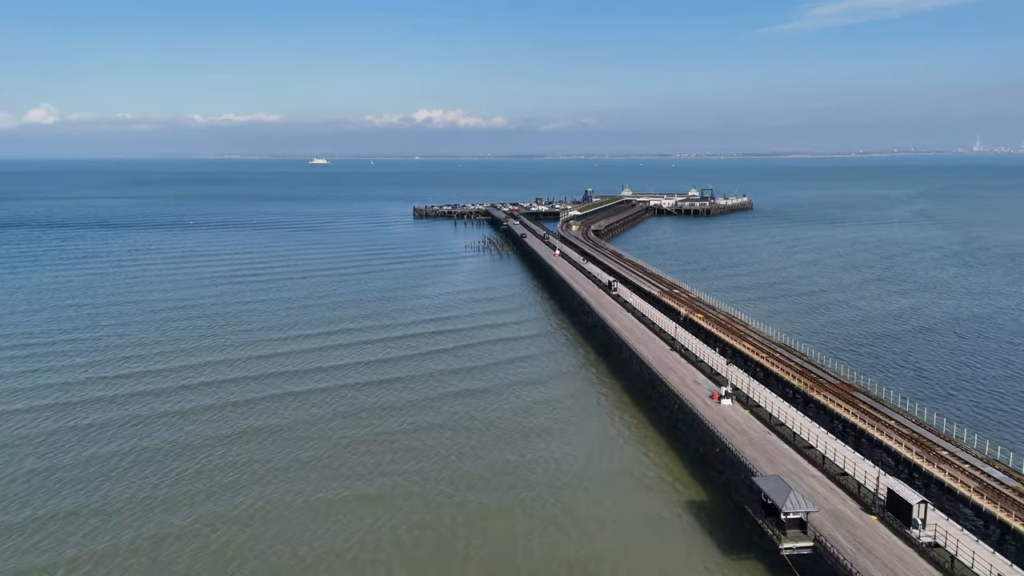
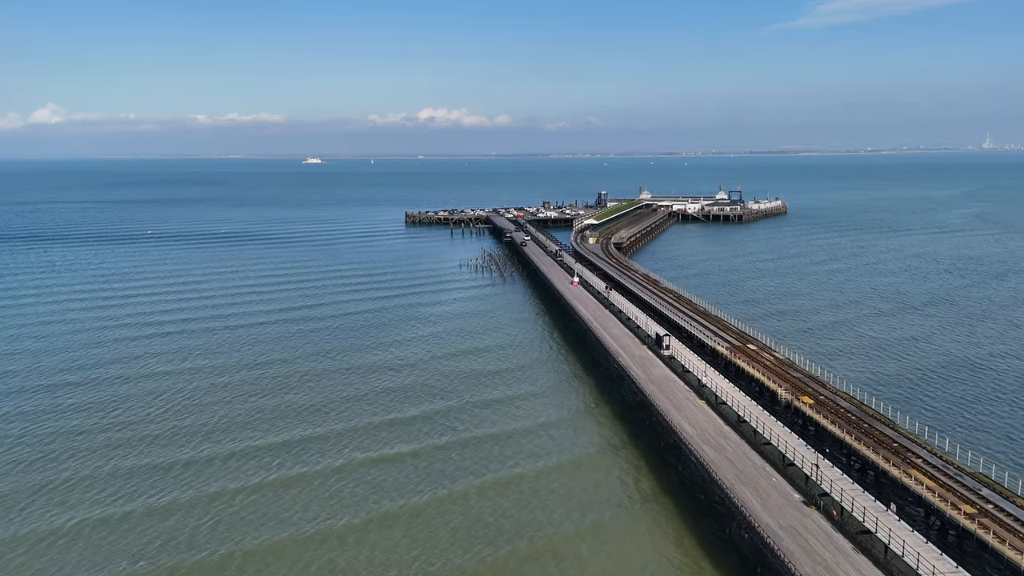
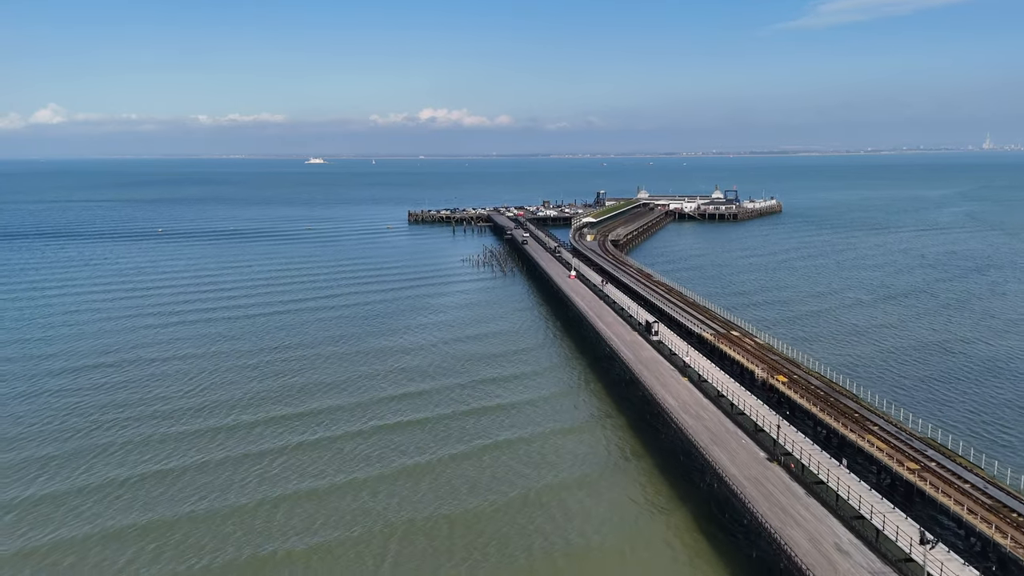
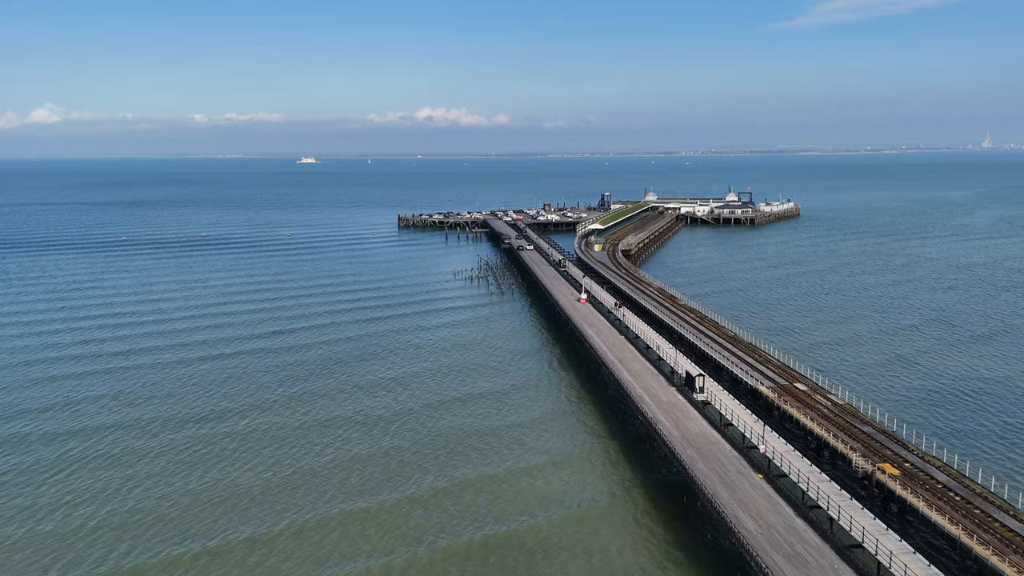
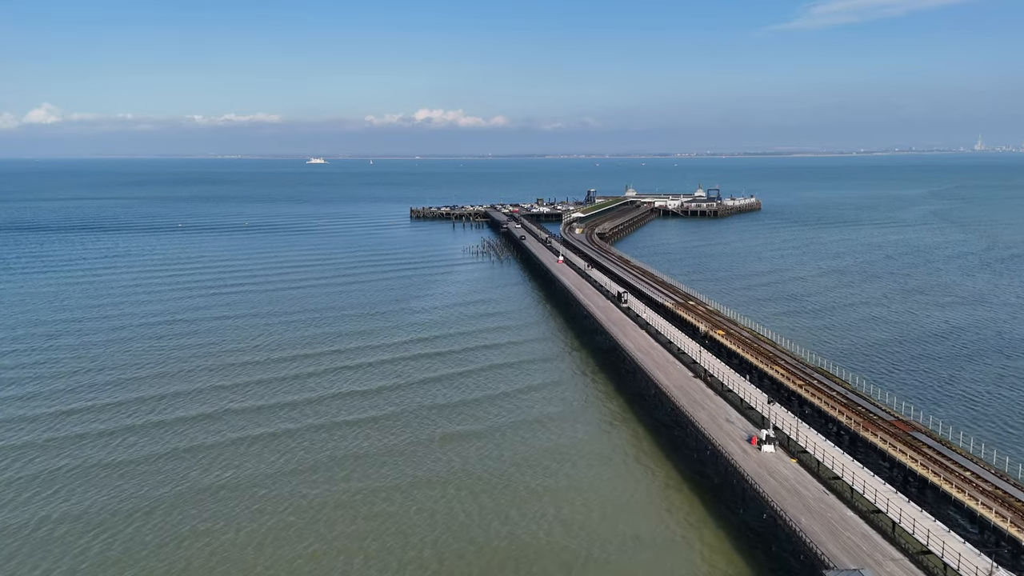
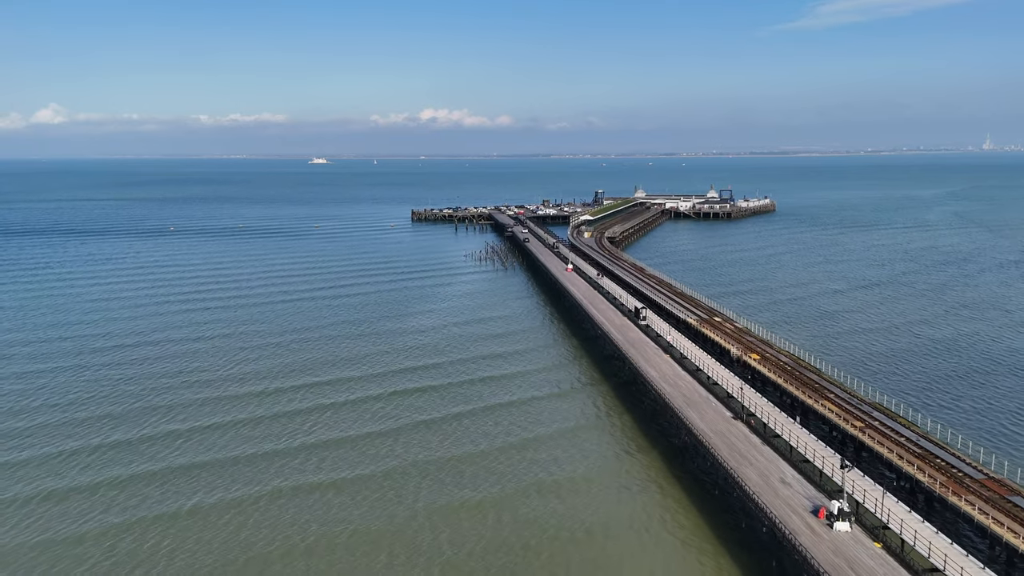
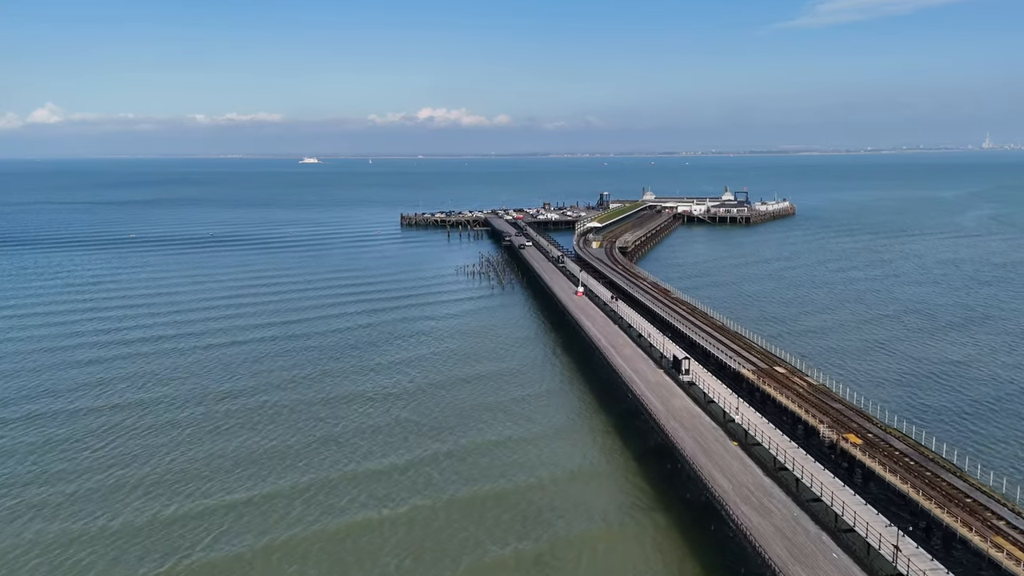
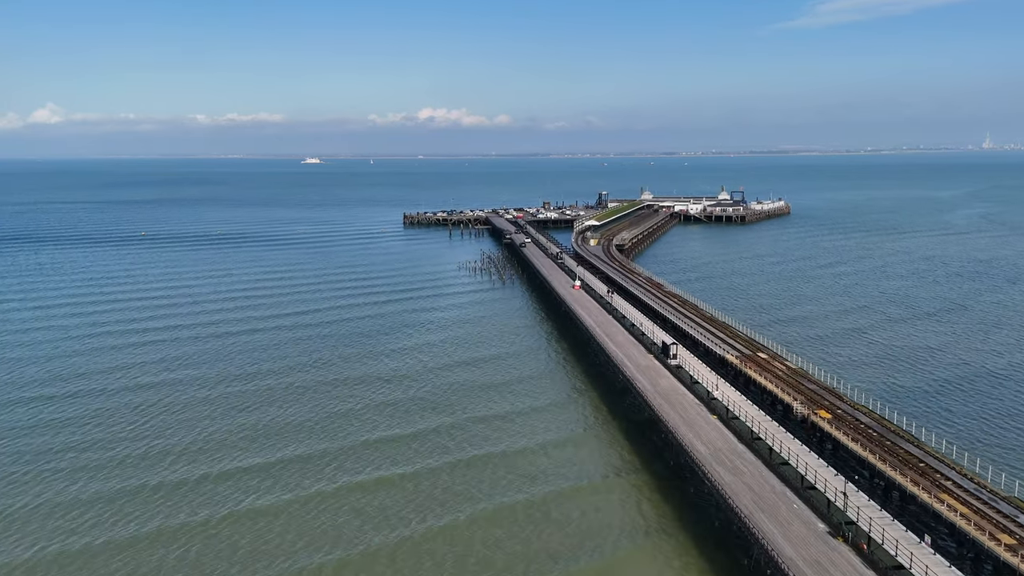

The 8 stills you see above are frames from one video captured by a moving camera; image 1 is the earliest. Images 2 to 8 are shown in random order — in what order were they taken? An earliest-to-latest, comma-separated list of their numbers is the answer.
5, 6, 3, 2, 8, 7, 4
